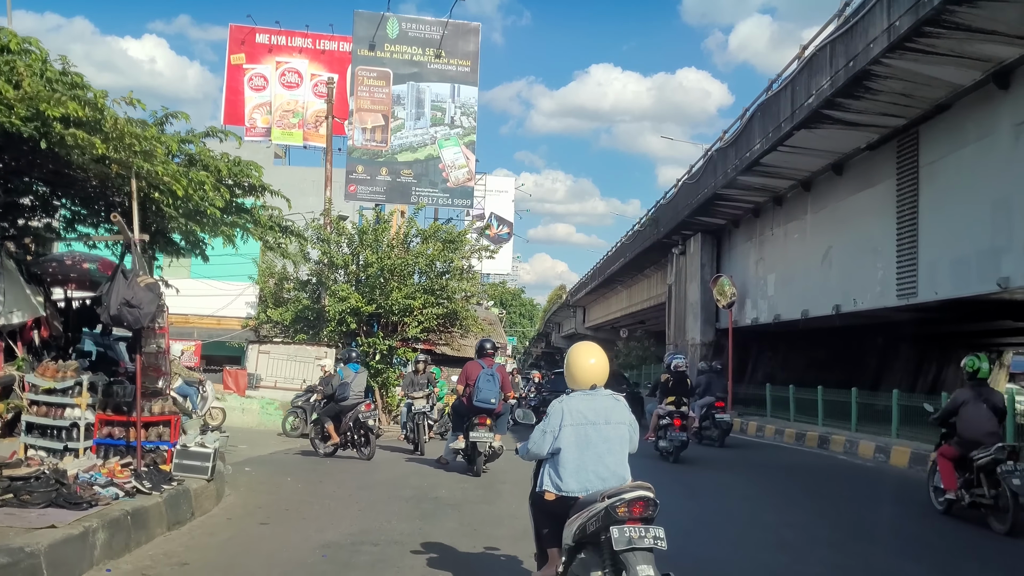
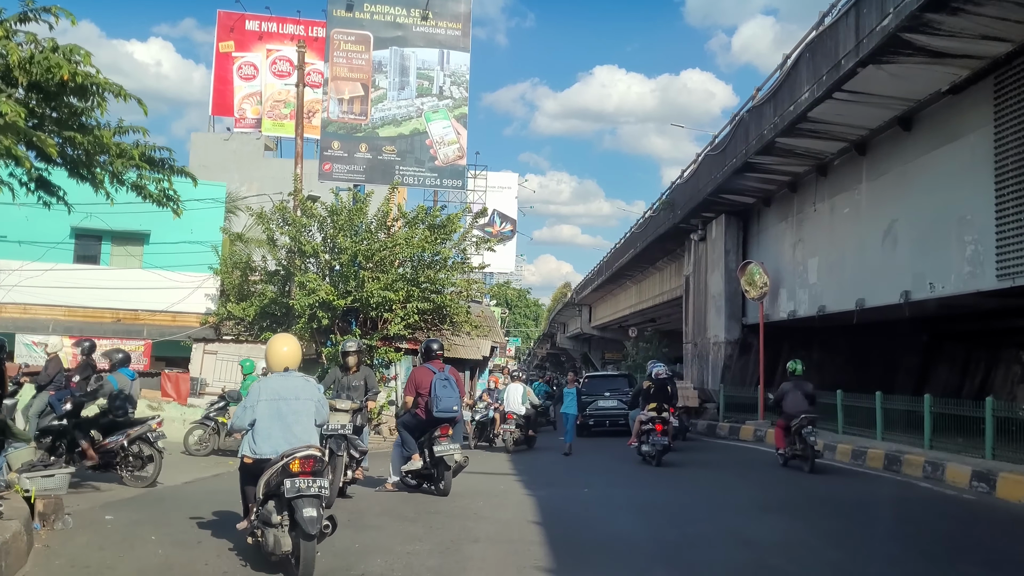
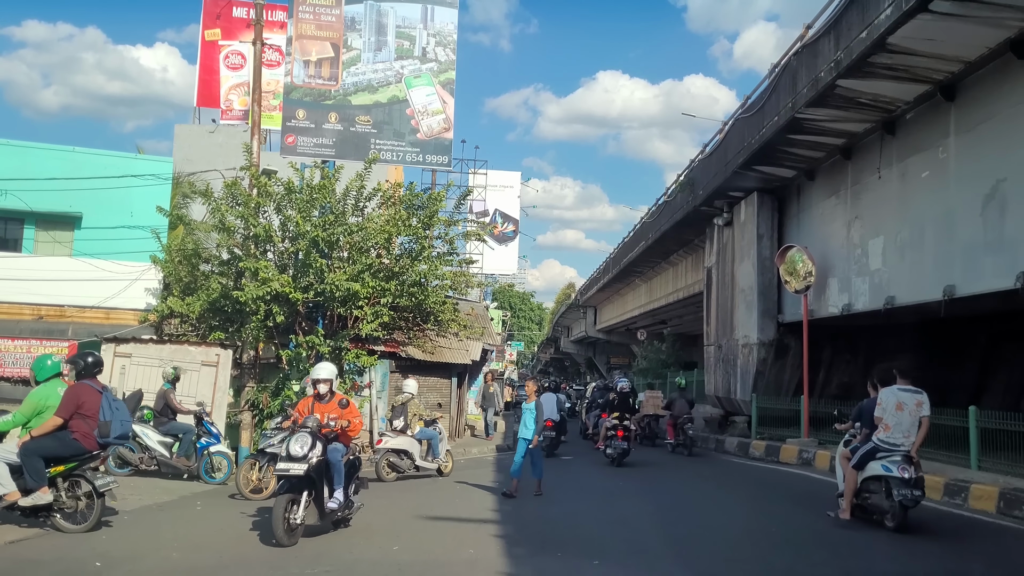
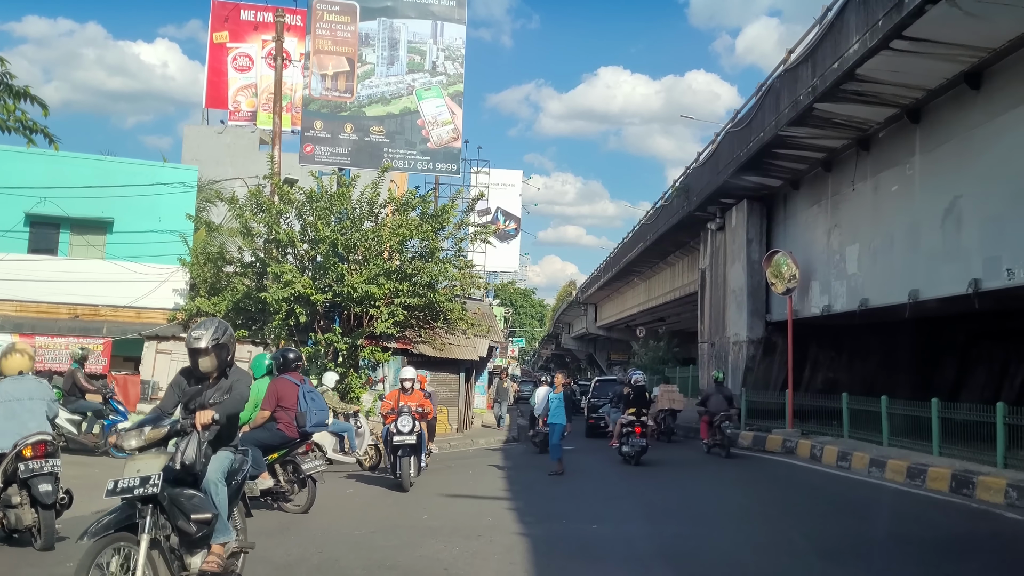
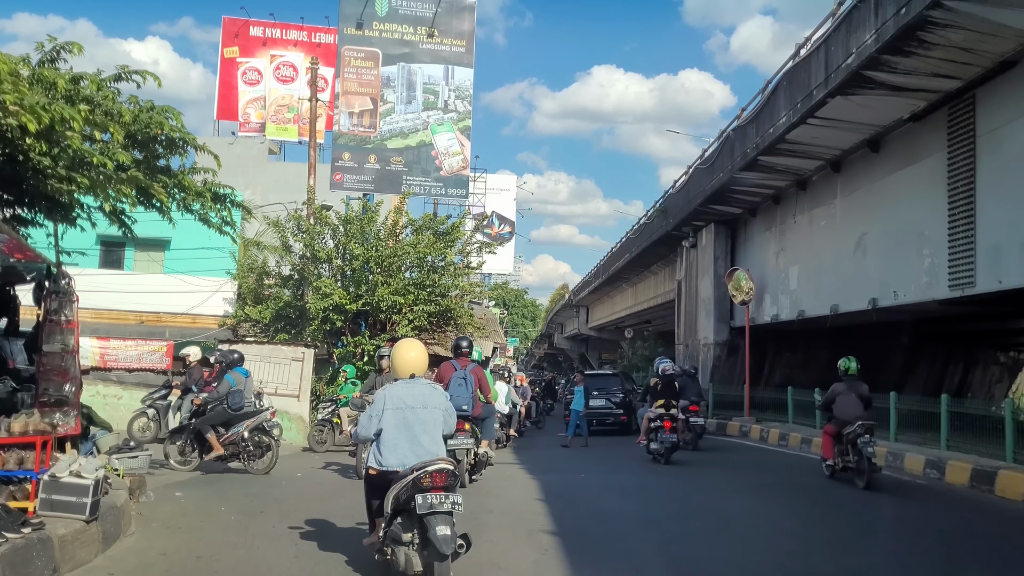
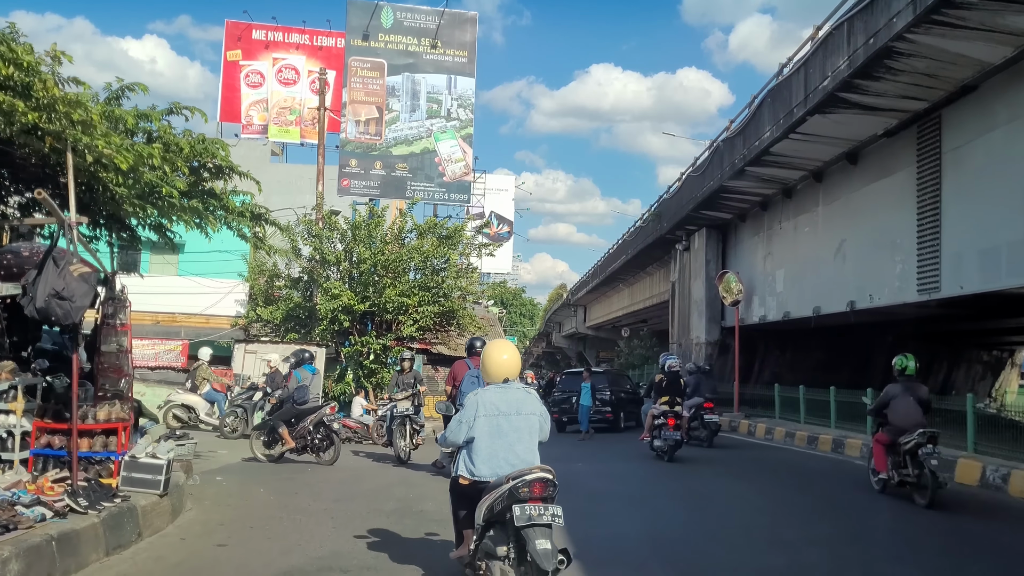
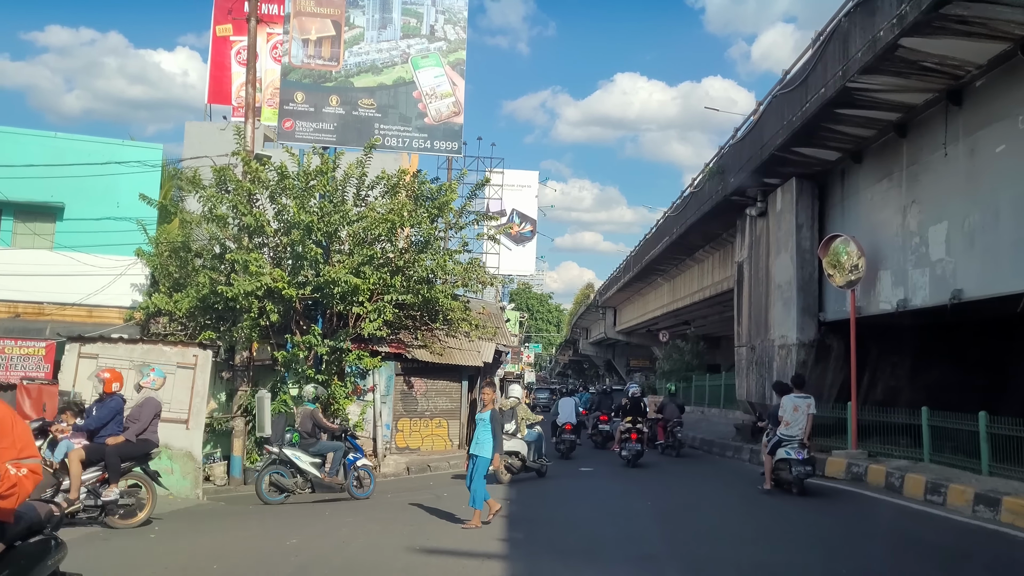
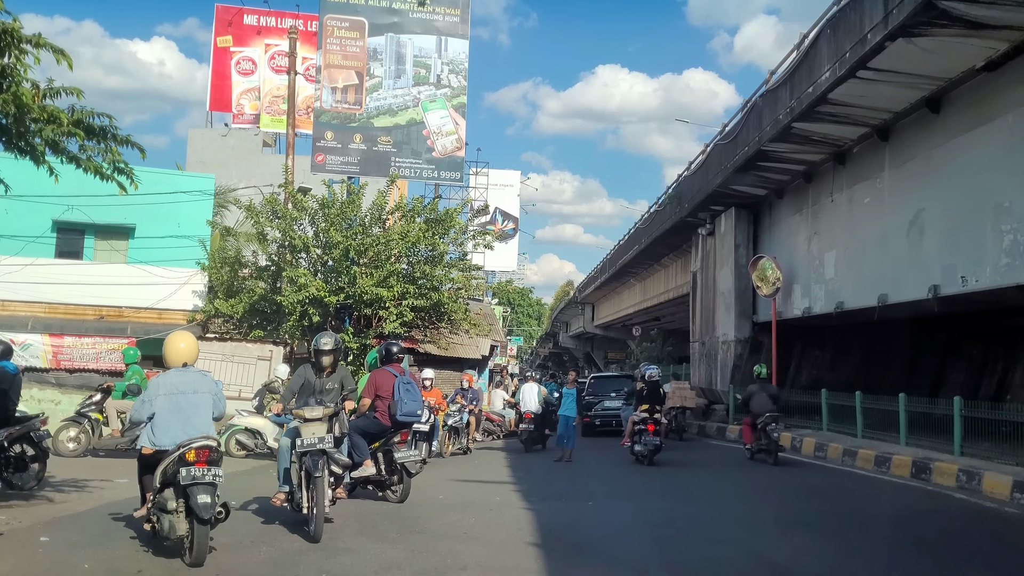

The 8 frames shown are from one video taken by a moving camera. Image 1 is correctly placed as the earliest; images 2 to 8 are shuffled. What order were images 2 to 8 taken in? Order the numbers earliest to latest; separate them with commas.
6, 5, 2, 8, 4, 3, 7
